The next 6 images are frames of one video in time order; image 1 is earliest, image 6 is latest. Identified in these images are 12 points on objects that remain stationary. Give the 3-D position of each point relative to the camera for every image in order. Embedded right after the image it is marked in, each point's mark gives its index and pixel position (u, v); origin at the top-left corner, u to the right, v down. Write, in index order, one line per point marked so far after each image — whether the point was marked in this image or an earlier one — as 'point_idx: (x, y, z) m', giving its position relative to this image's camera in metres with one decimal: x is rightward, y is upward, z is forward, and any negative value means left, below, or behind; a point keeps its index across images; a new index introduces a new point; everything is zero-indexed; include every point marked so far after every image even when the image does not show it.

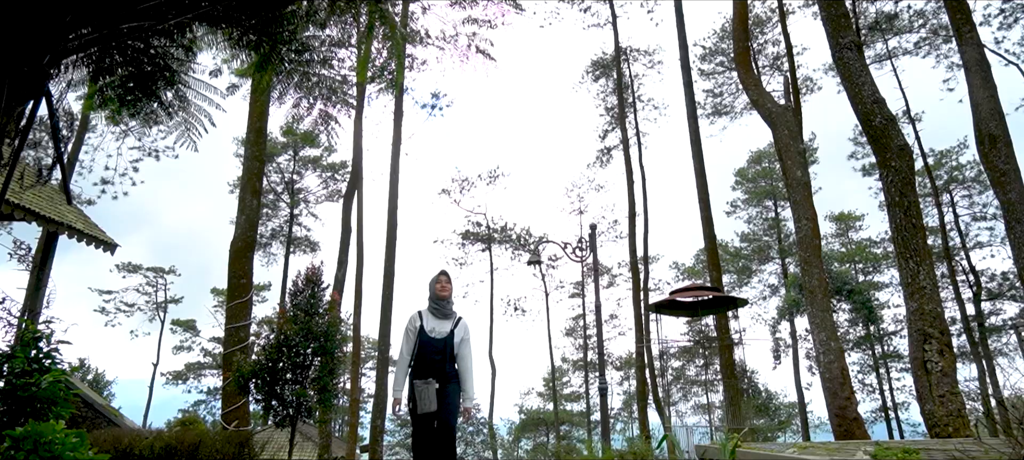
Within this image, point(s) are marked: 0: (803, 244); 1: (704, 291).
0: (+3.7, -0.2, +8.7) m
1: (+3.3, -1.1, +12.0) m
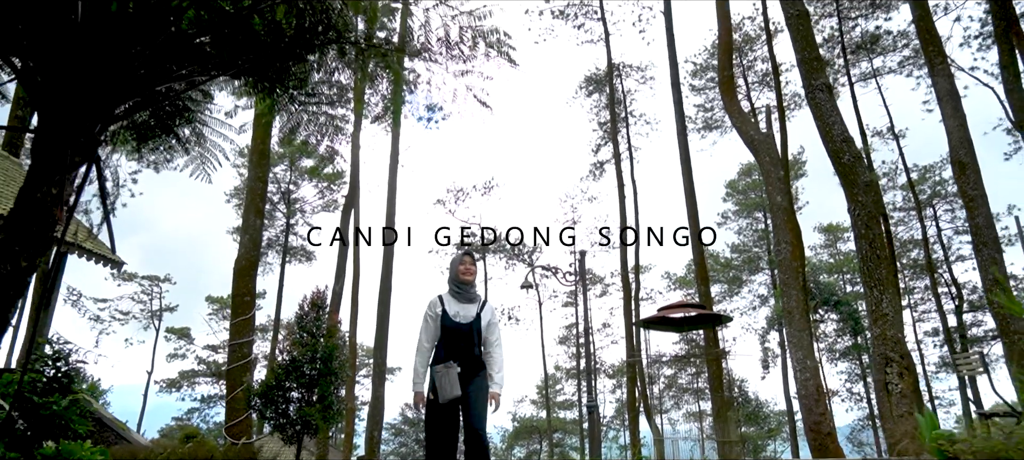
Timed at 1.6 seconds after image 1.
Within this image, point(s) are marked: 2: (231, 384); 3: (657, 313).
0: (+3.6, -0.5, +9.1) m
1: (+3.2, -1.4, +12.4) m
2: (-4.0, -2.2, +9.7) m
3: (+2.7, -1.6, +12.7) m
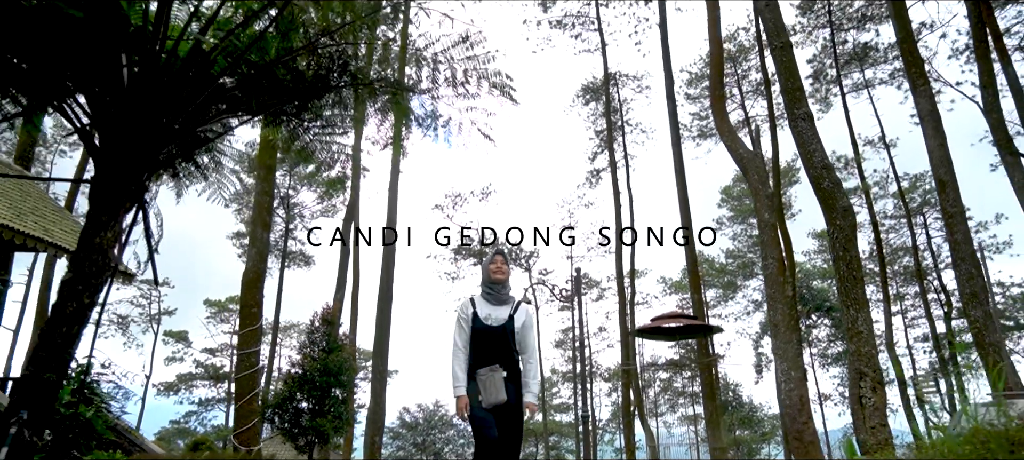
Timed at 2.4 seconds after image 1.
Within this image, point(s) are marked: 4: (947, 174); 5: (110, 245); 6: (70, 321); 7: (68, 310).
0: (+3.6, -0.7, +9.5) m
1: (+3.2, -1.7, +12.8) m
2: (-4.0, -2.4, +10.1) m
3: (+2.7, -1.8, +13.1) m
4: (+6.3, +0.8, +9.9) m
5: (-2.1, -0.1, +3.6) m
6: (-2.2, -0.5, +3.5) m
7: (-2.2, -0.4, +3.5) m
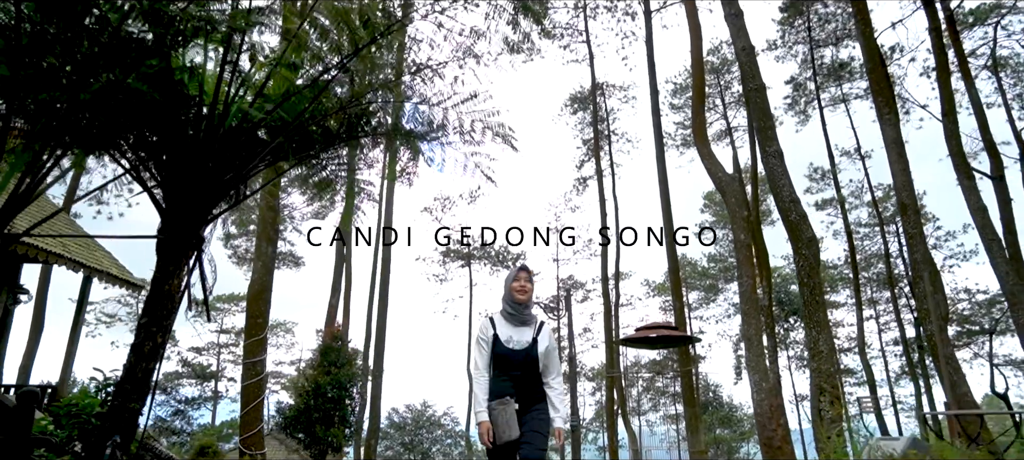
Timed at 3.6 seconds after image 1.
0: (+3.5, -1.0, +10.3) m
1: (+3.0, -1.9, +13.5) m
2: (-4.1, -2.6, +10.6) m
3: (+2.5, -2.1, +13.8) m
4: (+6.2, +0.5, +10.7) m
5: (-2.1, -0.4, +4.2) m
6: (-2.2, -0.8, +4.1) m
7: (-2.2, -0.7, +4.1) m
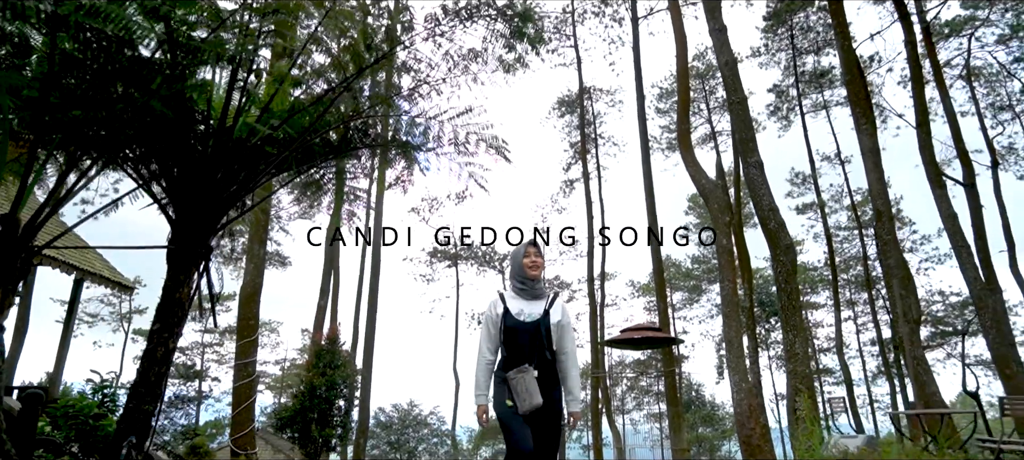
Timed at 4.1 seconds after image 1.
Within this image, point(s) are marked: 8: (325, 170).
0: (+3.3, -1.1, +10.6) m
1: (+2.8, -2.0, +13.9) m
2: (-4.3, -2.7, +10.8) m
3: (+2.2, -2.2, +14.1) m
4: (+6.1, +0.4, +11.1) m
5: (-2.1, -0.4, +4.4) m
6: (-2.2, -0.8, +4.3) m
7: (-2.2, -0.8, +4.3) m
8: (-1.7, +0.5, +6.2) m
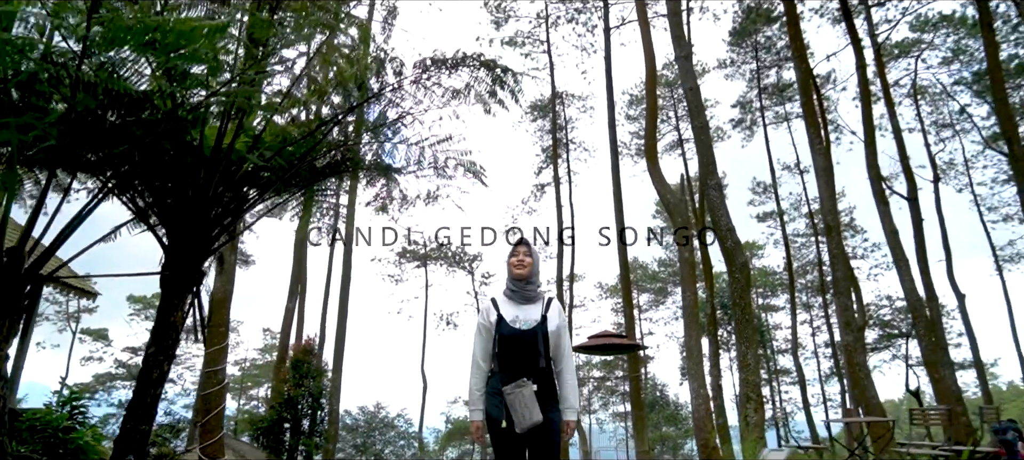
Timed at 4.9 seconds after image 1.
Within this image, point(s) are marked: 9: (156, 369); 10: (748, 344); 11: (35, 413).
0: (+2.9, -1.3, +11.2) m
1: (+2.2, -2.2, +14.4) m
2: (-4.8, -2.8, +11.1) m
3: (+1.6, -2.3, +14.7) m
4: (+5.6, +0.2, +11.8) m
5: (-2.3, -0.6, +4.8) m
6: (-2.4, -1.0, +4.6) m
7: (-2.4, -0.9, +4.6) m
8: (-1.9, +0.4, +6.6) m
9: (-2.4, -0.9, +4.7) m
10: (+3.0, -1.4, +8.6) m
11: (-5.1, -2.0, +7.6) m
